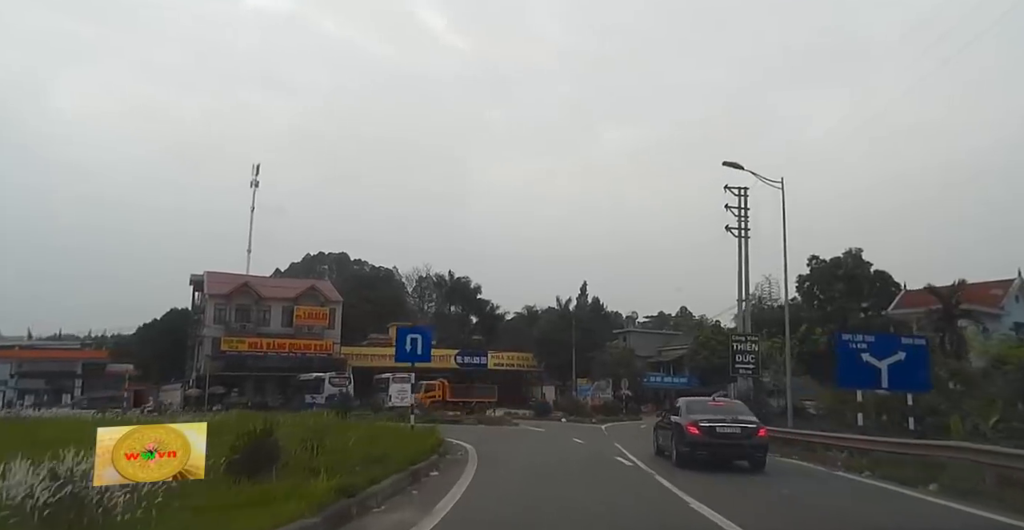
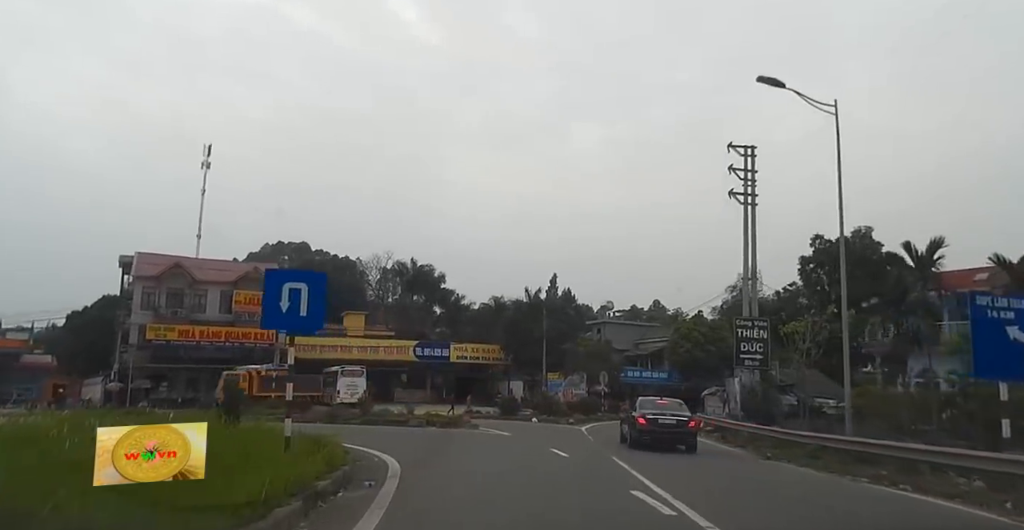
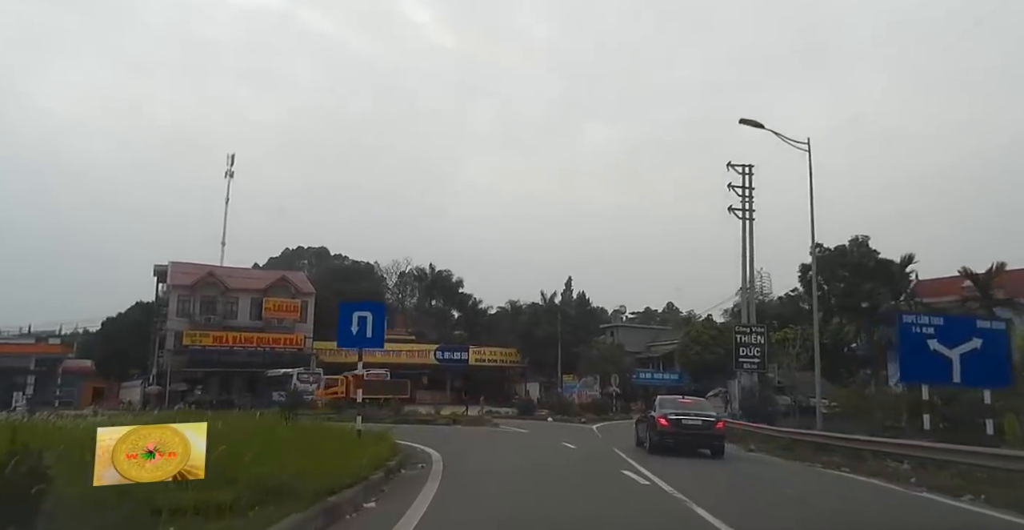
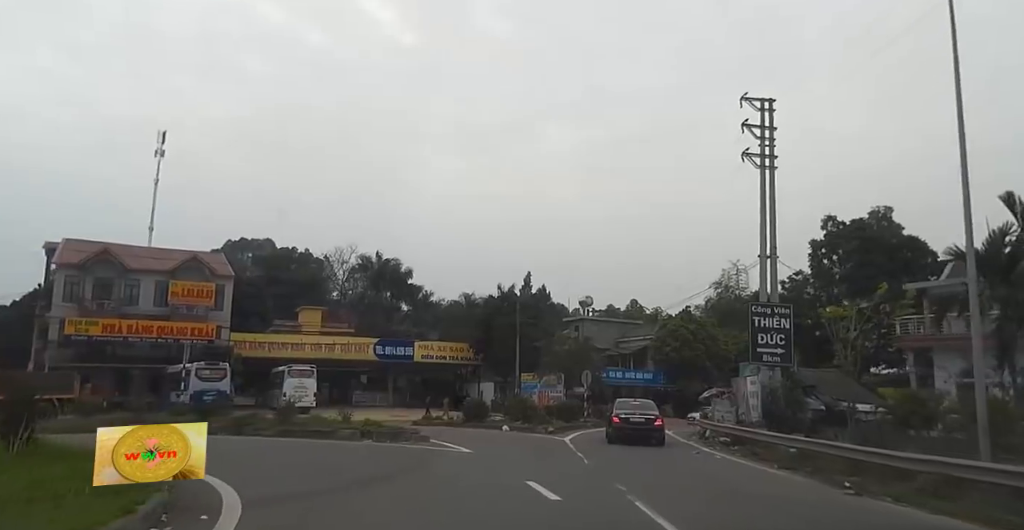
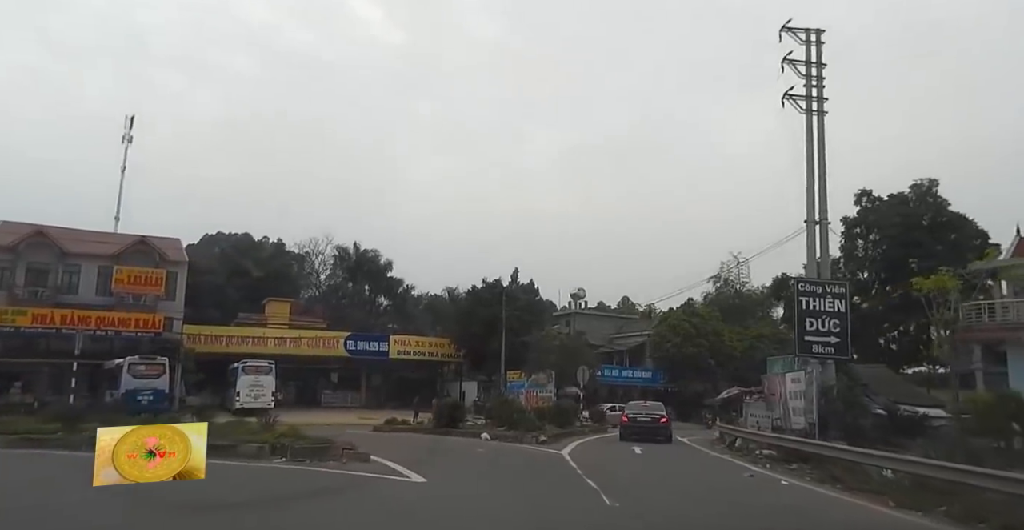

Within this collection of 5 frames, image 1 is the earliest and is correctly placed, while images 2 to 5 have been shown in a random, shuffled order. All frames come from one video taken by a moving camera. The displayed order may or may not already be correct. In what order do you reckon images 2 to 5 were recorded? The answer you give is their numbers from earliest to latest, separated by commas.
3, 2, 4, 5
